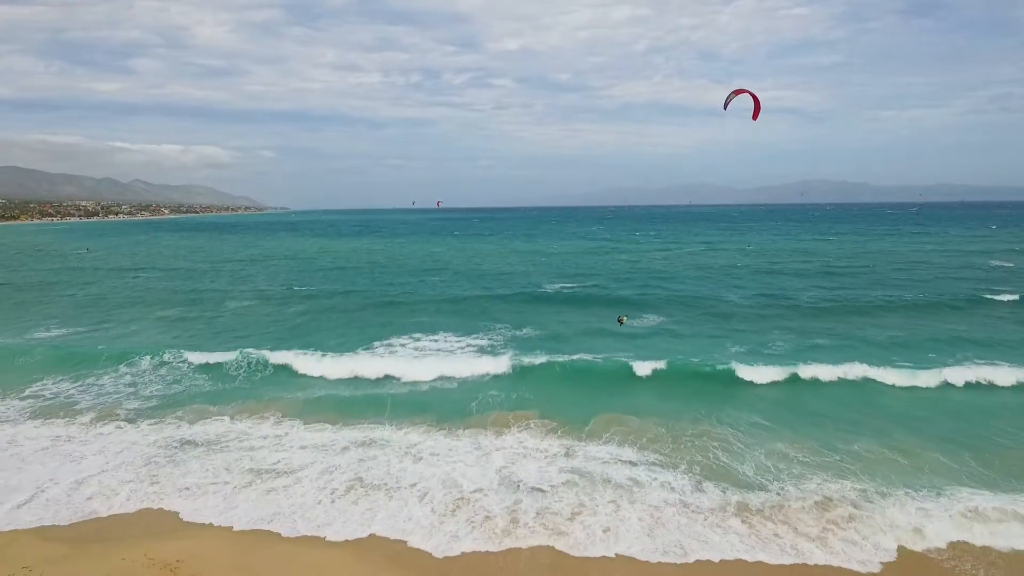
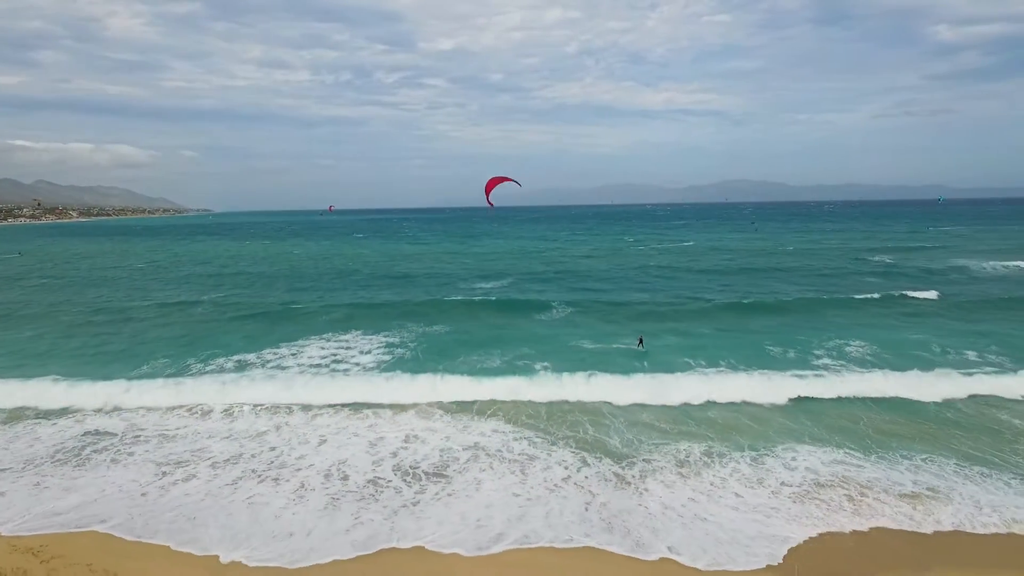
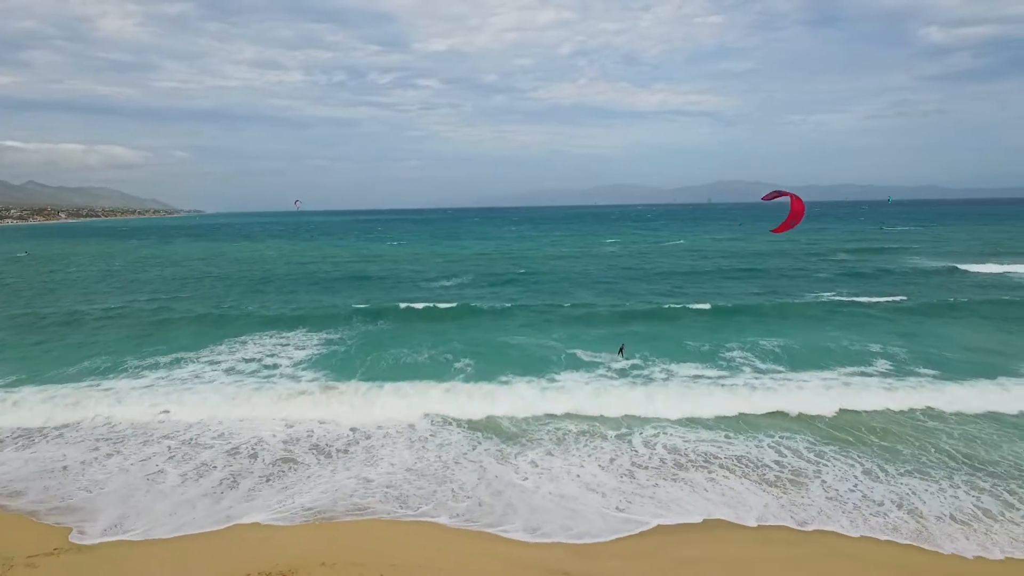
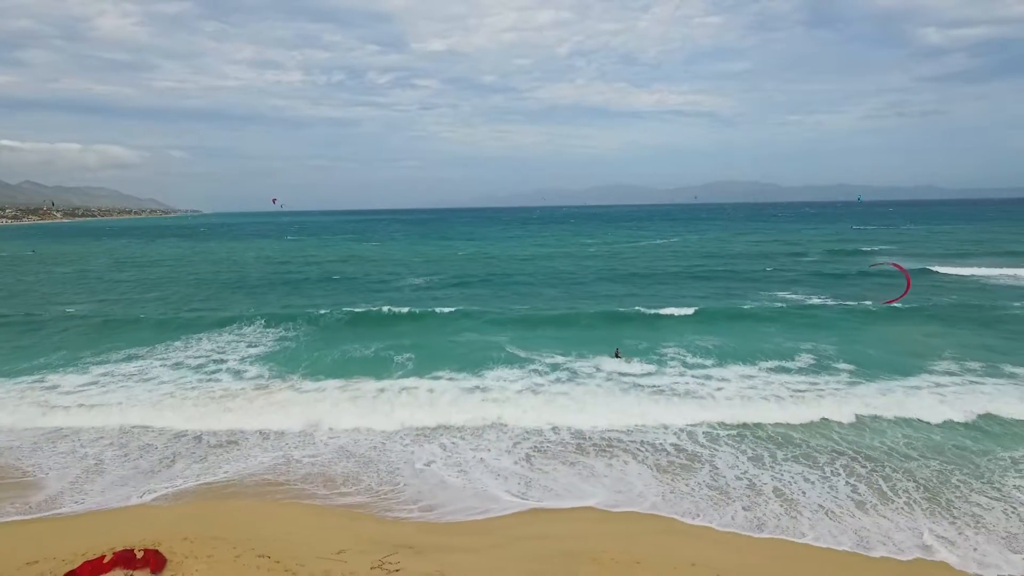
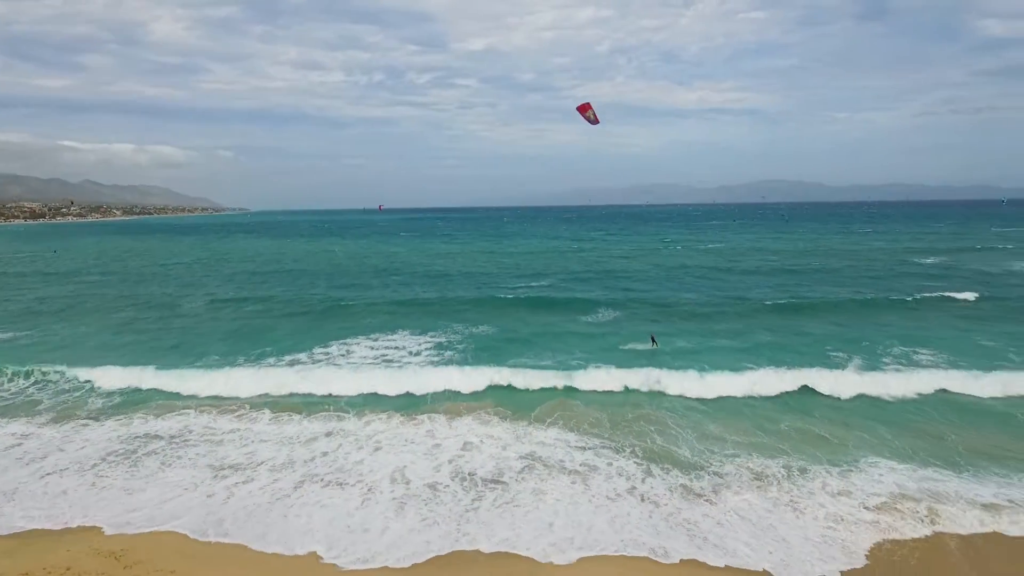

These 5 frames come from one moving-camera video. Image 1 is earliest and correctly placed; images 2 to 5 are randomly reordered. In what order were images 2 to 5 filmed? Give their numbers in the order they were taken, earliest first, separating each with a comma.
5, 2, 3, 4
